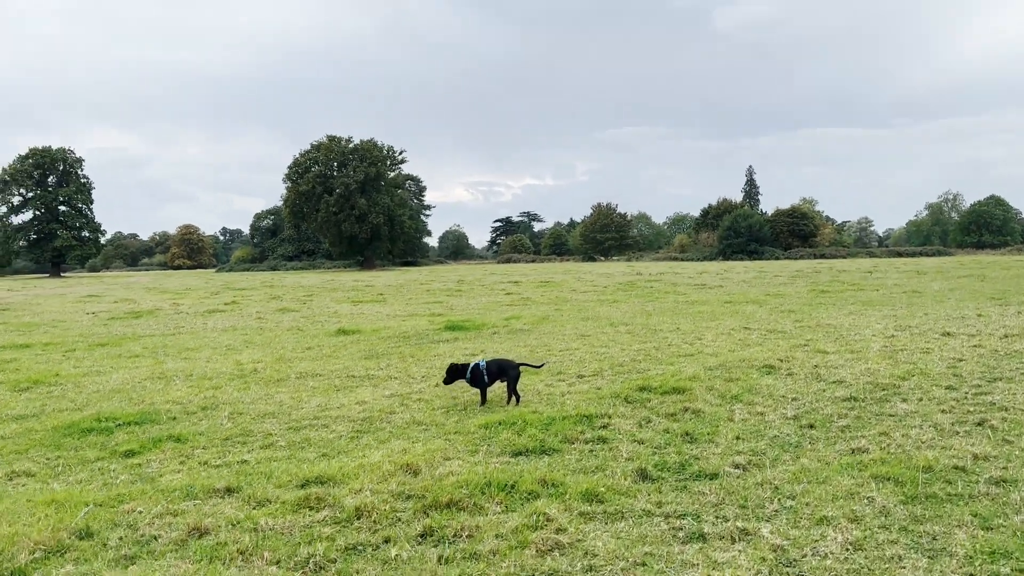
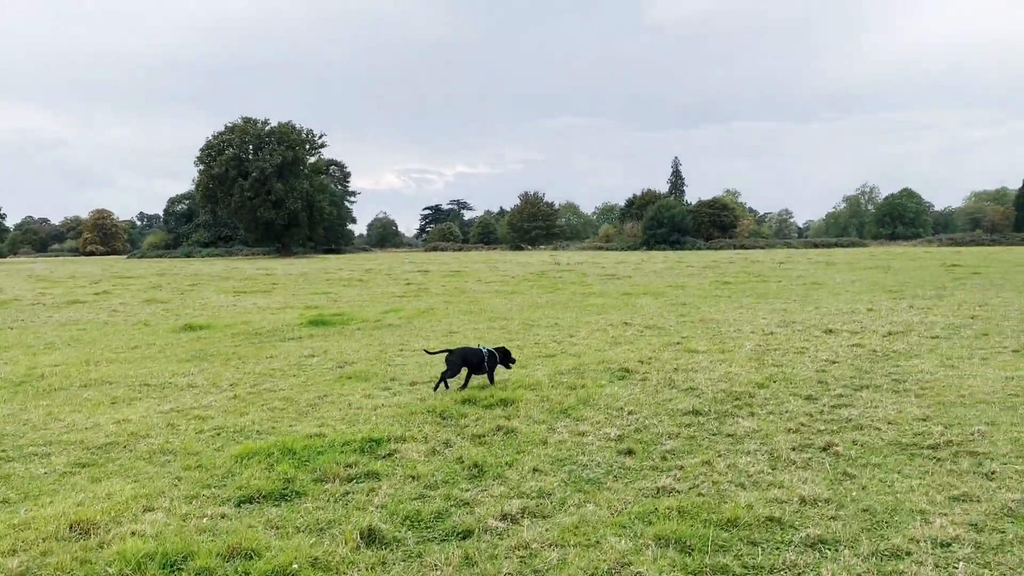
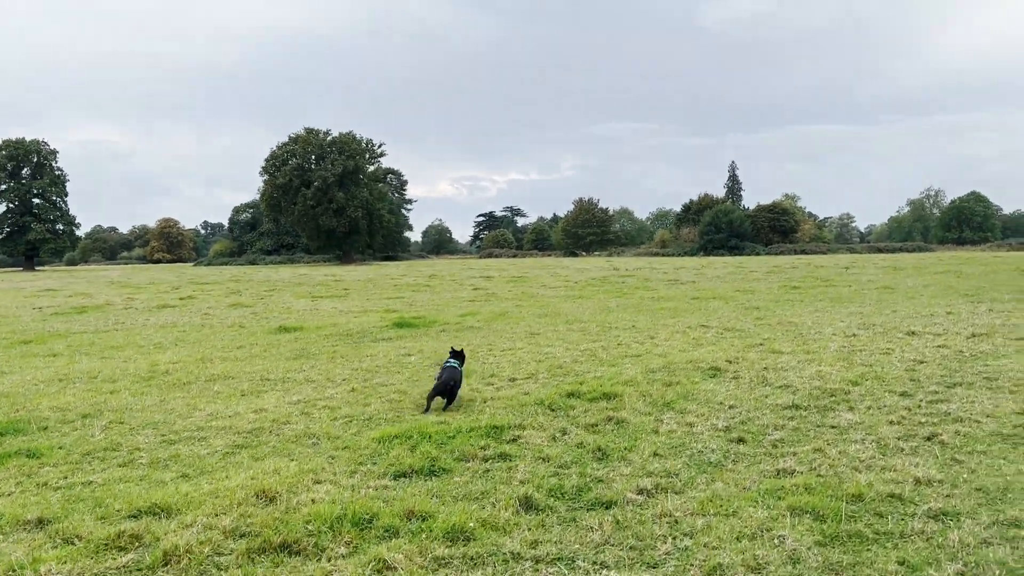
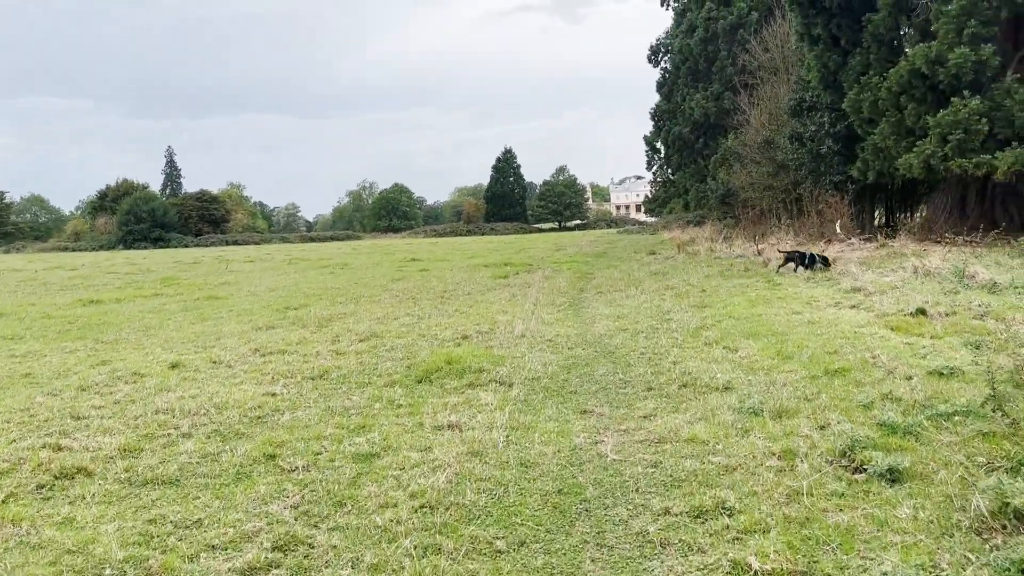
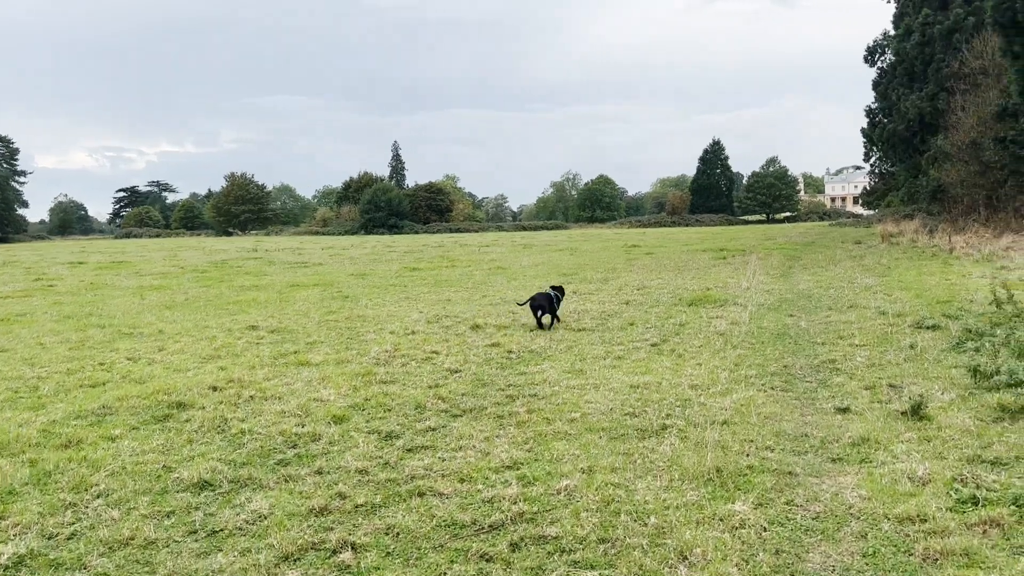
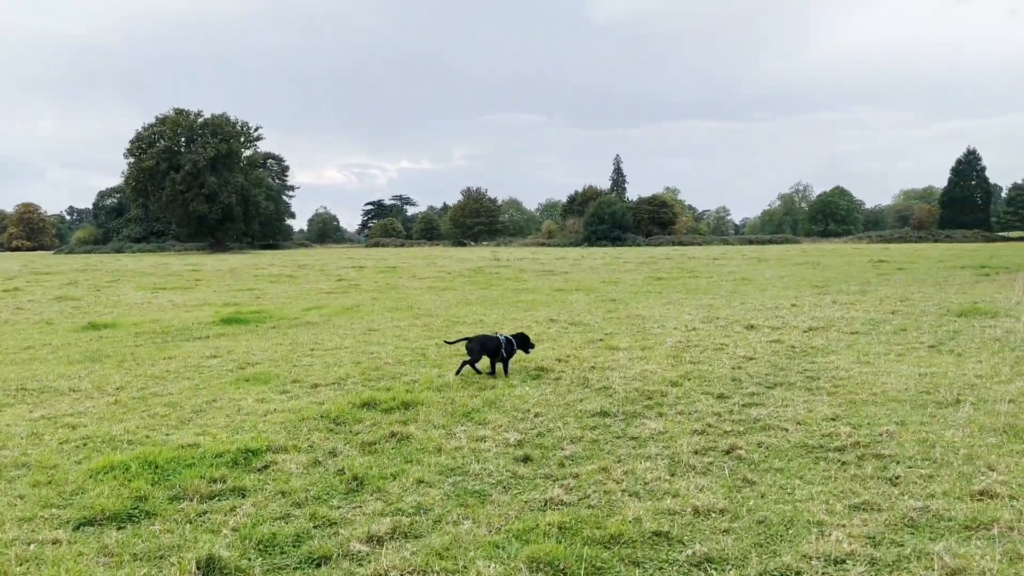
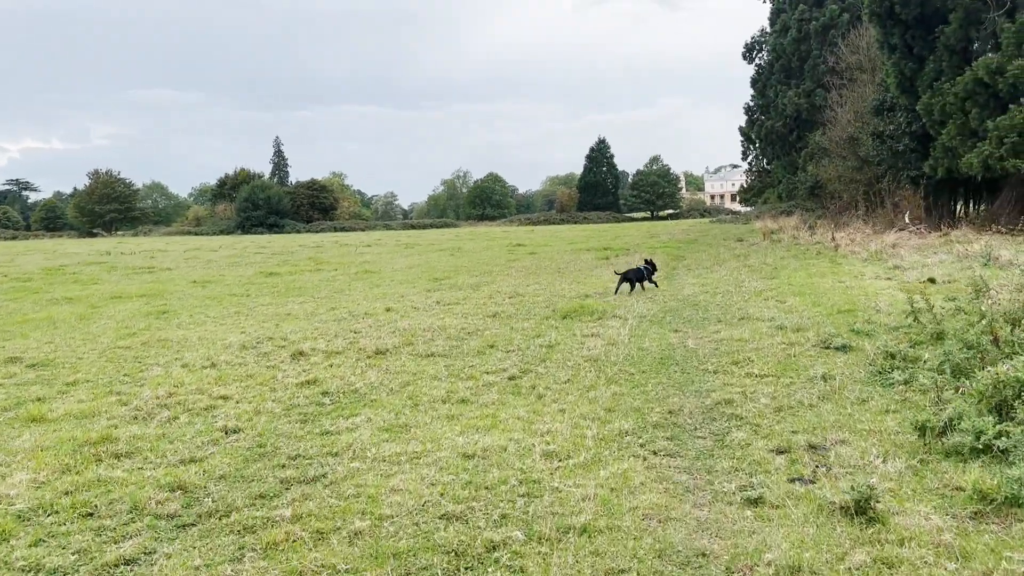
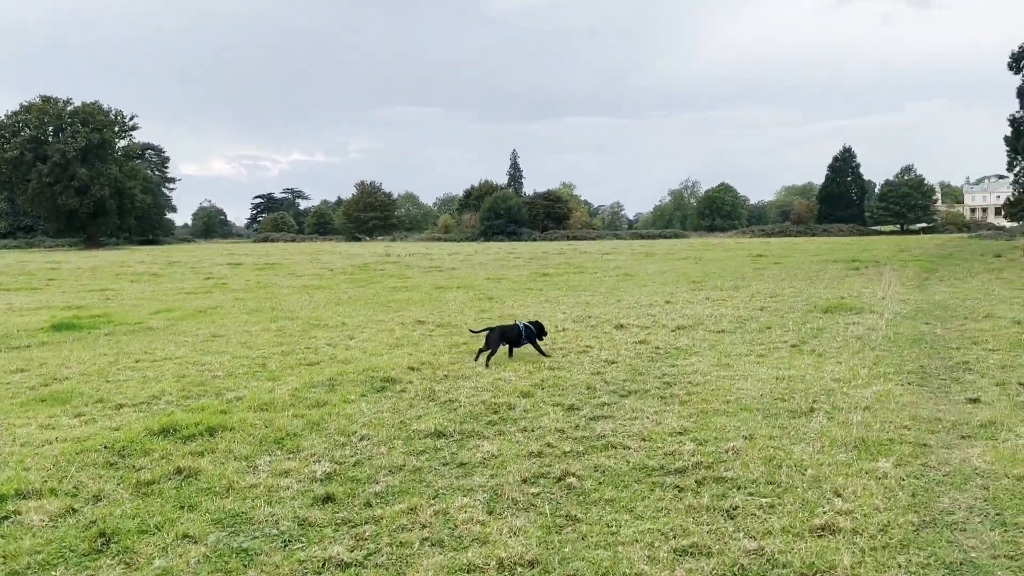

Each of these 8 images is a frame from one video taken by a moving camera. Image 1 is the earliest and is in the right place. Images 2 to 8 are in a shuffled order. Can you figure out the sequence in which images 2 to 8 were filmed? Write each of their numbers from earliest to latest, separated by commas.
3, 2, 6, 8, 5, 7, 4
